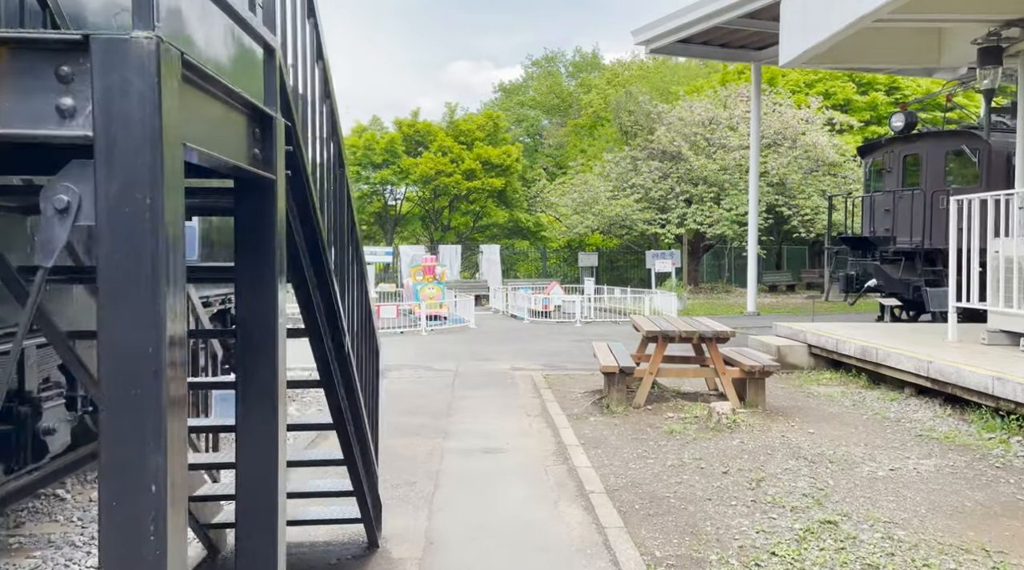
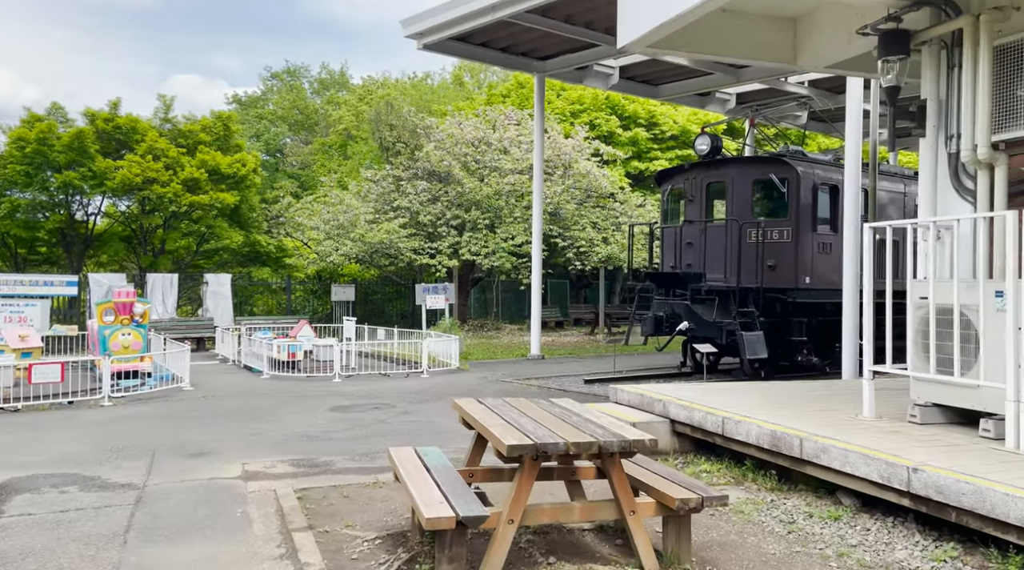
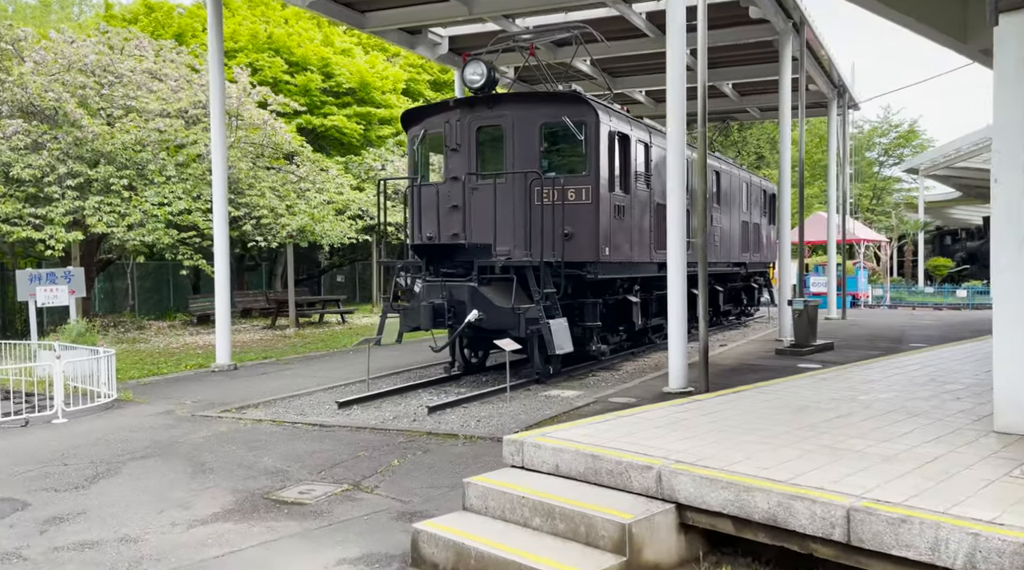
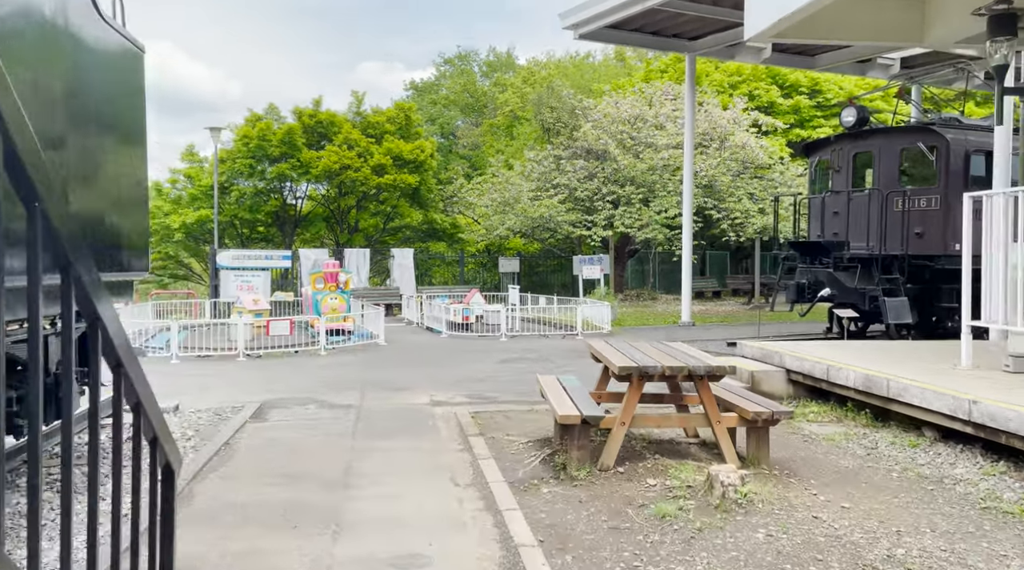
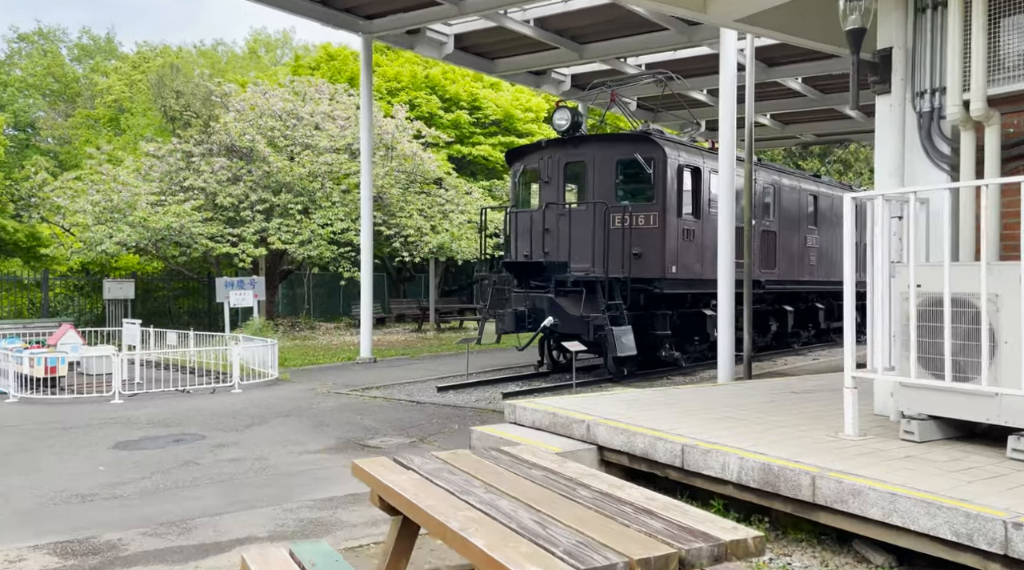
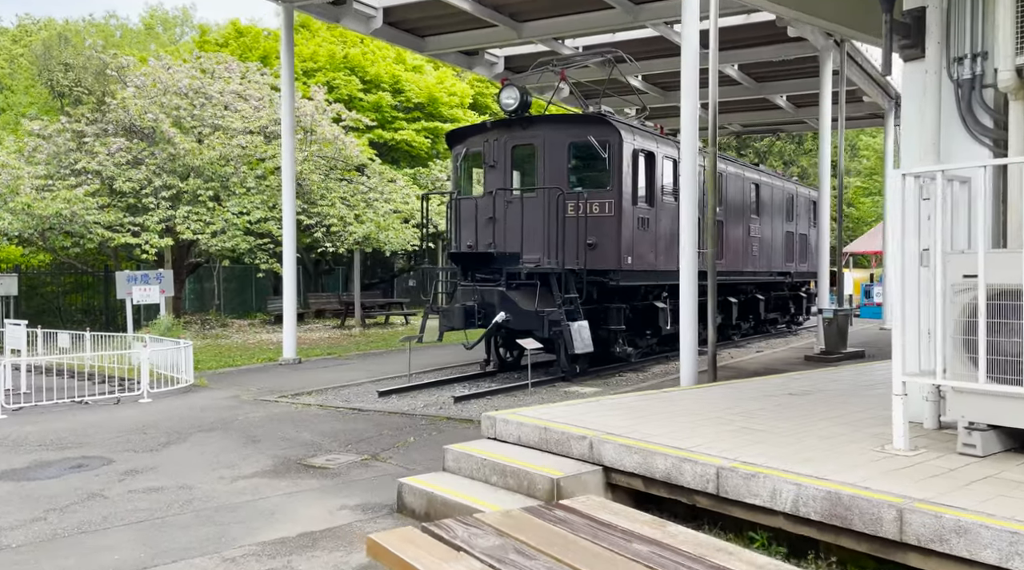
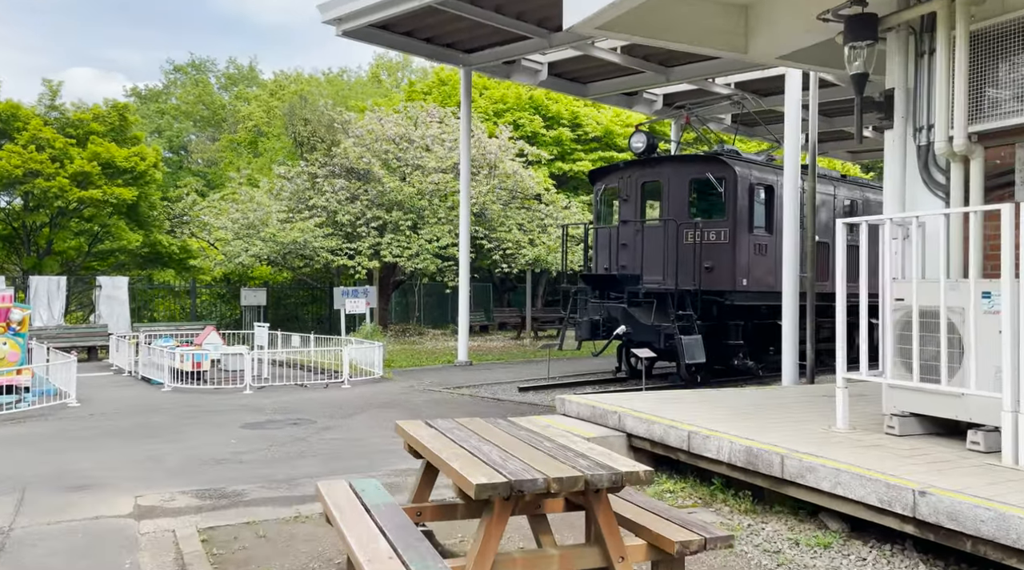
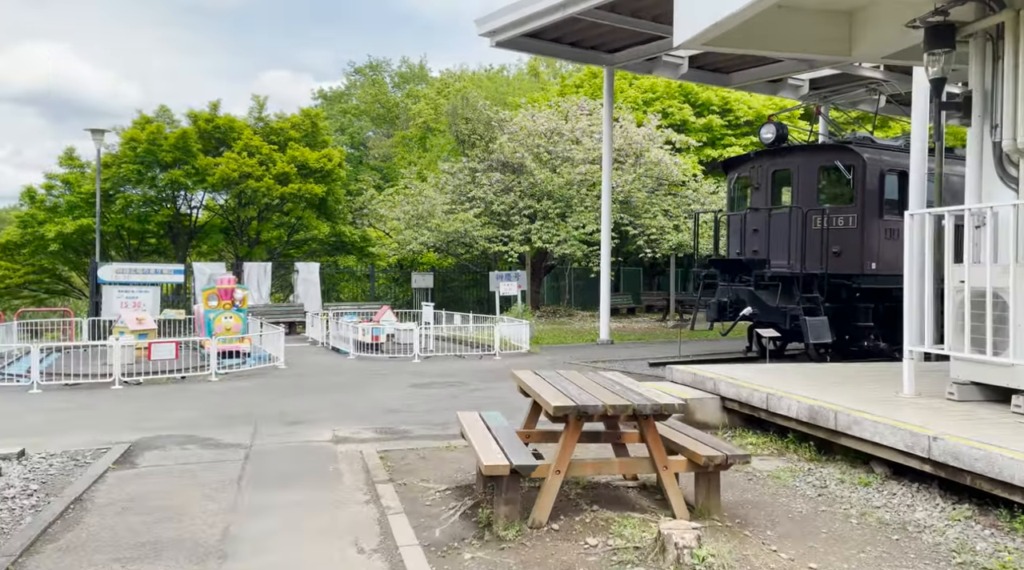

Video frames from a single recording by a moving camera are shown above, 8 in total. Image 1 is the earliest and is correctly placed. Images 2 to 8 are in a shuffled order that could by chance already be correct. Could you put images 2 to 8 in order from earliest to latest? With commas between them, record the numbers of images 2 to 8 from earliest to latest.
4, 8, 2, 7, 5, 6, 3
